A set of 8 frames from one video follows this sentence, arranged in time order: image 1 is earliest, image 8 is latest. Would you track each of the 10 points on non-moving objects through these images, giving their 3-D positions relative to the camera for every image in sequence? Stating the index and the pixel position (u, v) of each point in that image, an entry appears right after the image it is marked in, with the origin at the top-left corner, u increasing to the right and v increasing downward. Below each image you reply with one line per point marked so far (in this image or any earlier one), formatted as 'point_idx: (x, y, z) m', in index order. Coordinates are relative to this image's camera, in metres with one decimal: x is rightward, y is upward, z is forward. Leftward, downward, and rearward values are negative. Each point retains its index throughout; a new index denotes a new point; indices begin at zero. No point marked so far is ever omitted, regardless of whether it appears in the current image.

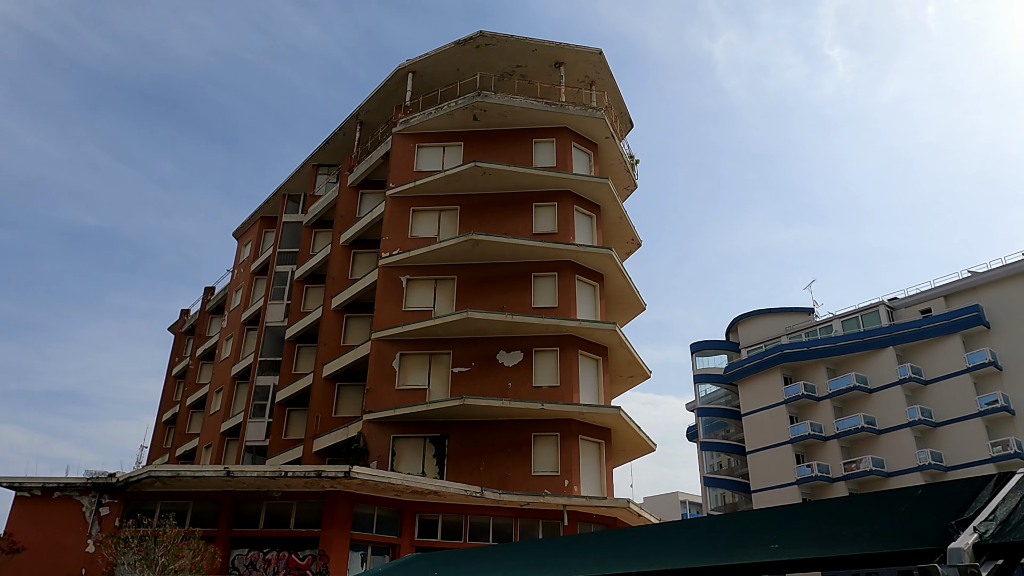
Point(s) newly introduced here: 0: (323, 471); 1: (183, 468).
0: (-4.8, -4.6, +19.0) m
1: (-8.5, -4.6, +19.3) m
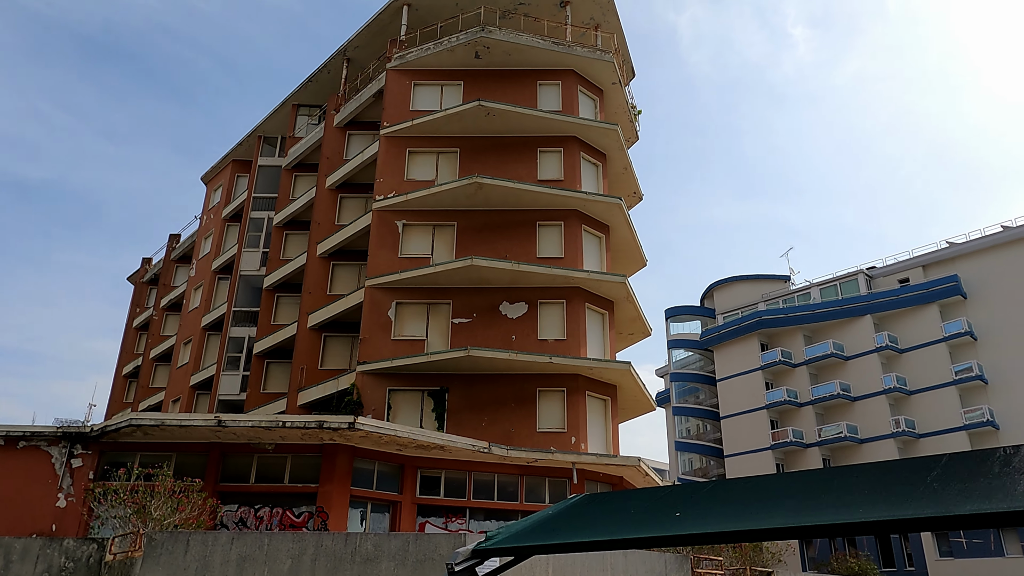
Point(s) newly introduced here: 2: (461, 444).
0: (-4.4, -3.1, +17.5) m
1: (-8.1, -3.0, +17.6) m
2: (-1.3, -4.0, +19.2) m
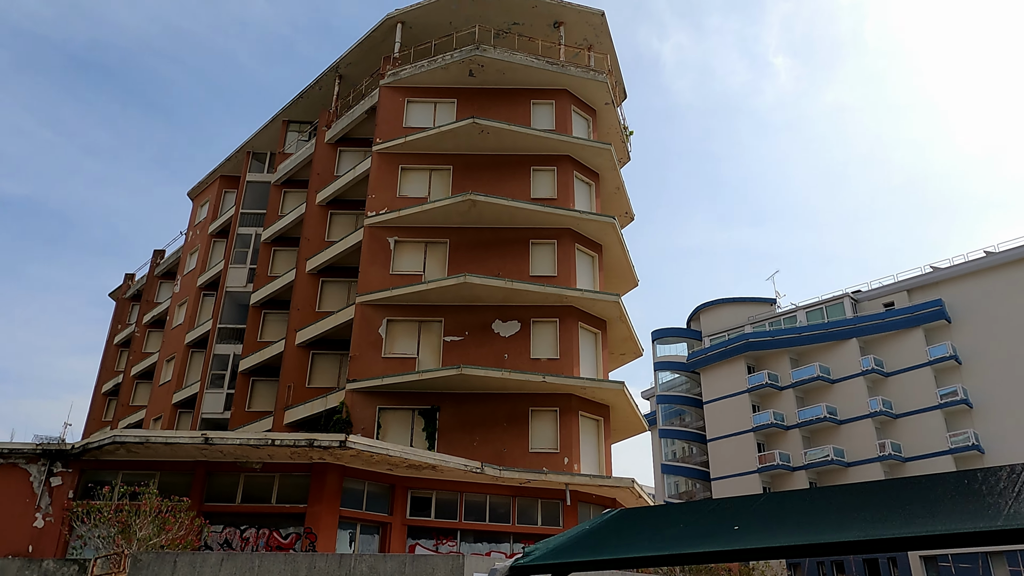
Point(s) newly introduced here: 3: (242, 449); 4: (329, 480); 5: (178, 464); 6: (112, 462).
0: (-4.5, -3.5, +17.1) m
1: (-8.2, -3.3, +17.2) m
2: (-1.5, -4.4, +18.9) m
3: (-6.3, -3.7, +17.4) m
4: (-4.4, -4.6, +18.0) m
5: (-8.1, -4.3, +18.3) m
6: (-9.6, -4.2, +18.1) m
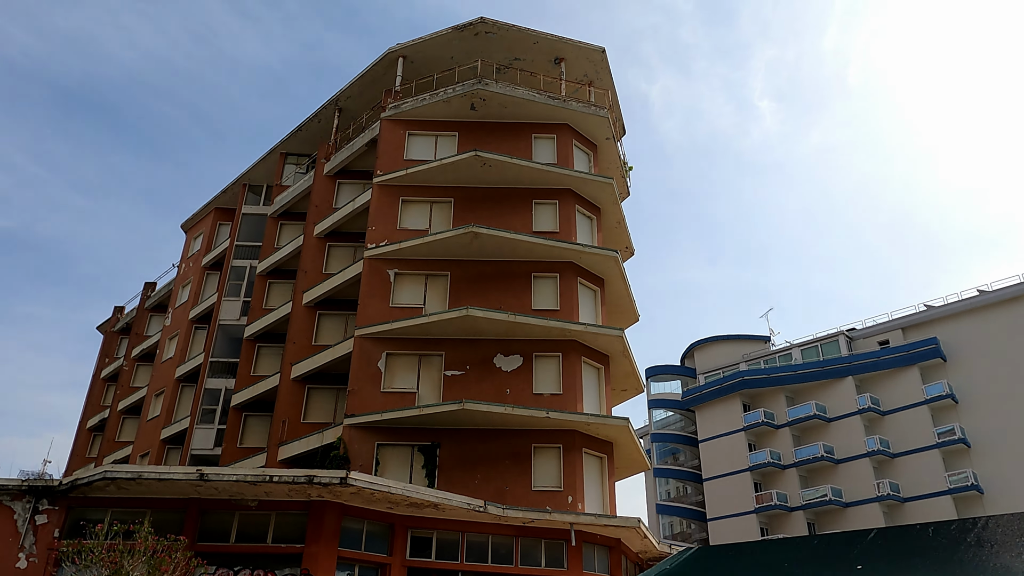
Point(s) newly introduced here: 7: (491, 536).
0: (-4.3, -4.1, +16.5) m
1: (-8.1, -4.0, +16.5) m
2: (-1.4, -5.2, +18.3) m
3: (-6.1, -4.4, +16.8) m
4: (-4.3, -5.3, +17.3) m
5: (-8.0, -5.0, +17.6) m
6: (-9.5, -4.9, +17.4) m
7: (-0.5, -6.6, +19.8) m
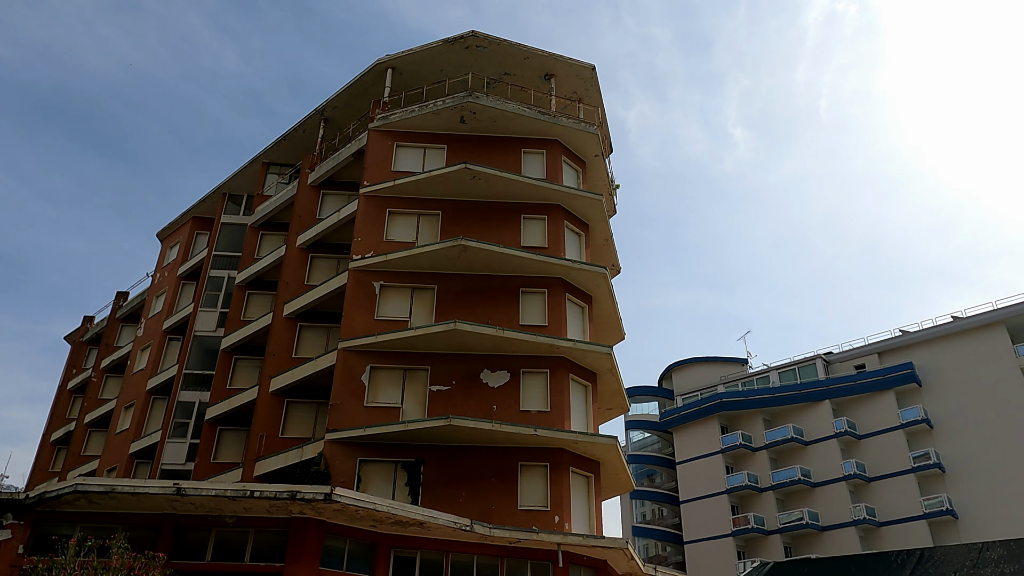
0: (-4.5, -4.3, +15.9) m
1: (-8.2, -4.1, +15.8) m
2: (-1.6, -5.5, +17.7) m
3: (-6.4, -4.6, +16.1) m
4: (-4.5, -5.5, +16.7) m
5: (-8.3, -5.1, +16.8) m
6: (-9.8, -5.0, +16.6) m
7: (-0.9, -6.9, +19.3) m
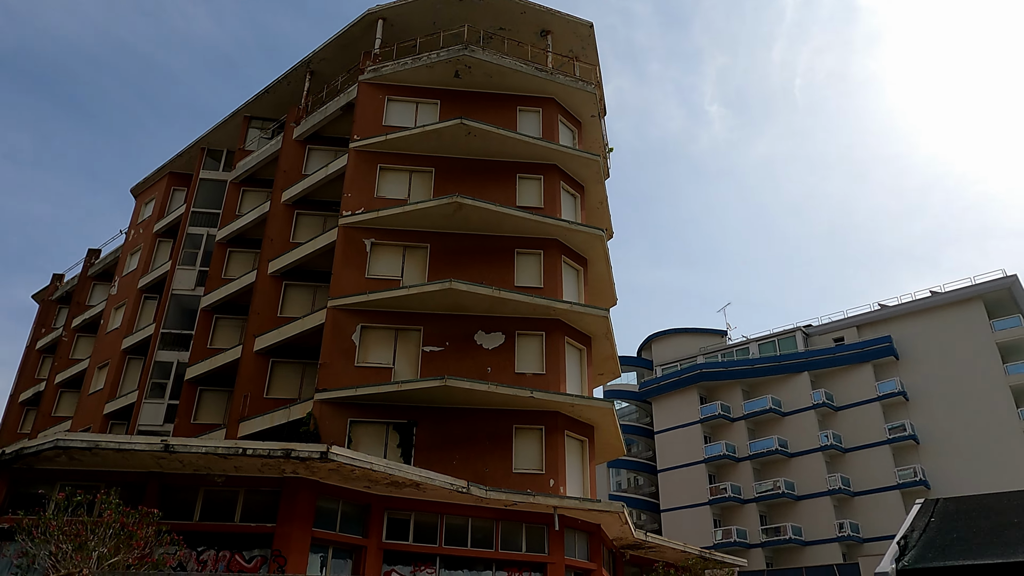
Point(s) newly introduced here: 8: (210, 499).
0: (-4.5, -3.3, +15.3) m
1: (-8.2, -3.0, +15.0) m
2: (-1.7, -4.5, +17.3) m
3: (-6.3, -3.5, +15.4) m
4: (-4.5, -4.5, +16.1) m
5: (-8.2, -4.0, +16.1) m
6: (-9.7, -3.9, +15.8) m
7: (-1.0, -5.8, +18.9) m
8: (-6.6, -4.6, +16.3) m
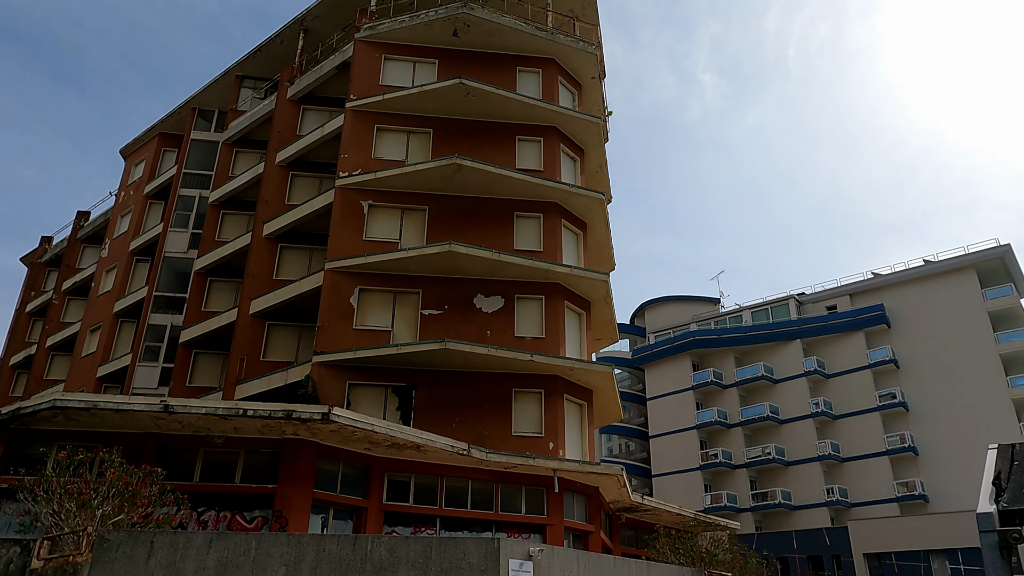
0: (-4.4, -2.5, +15.2) m
1: (-8.1, -2.2, +14.8) m
2: (-1.7, -3.6, +17.2) m
3: (-6.3, -2.7, +15.3) m
4: (-4.5, -3.6, +16.0) m
5: (-8.2, -3.2, +15.9) m
6: (-9.7, -3.0, +15.6) m
7: (-1.0, -4.9, +18.9) m
8: (-6.5, -3.7, +16.2) m
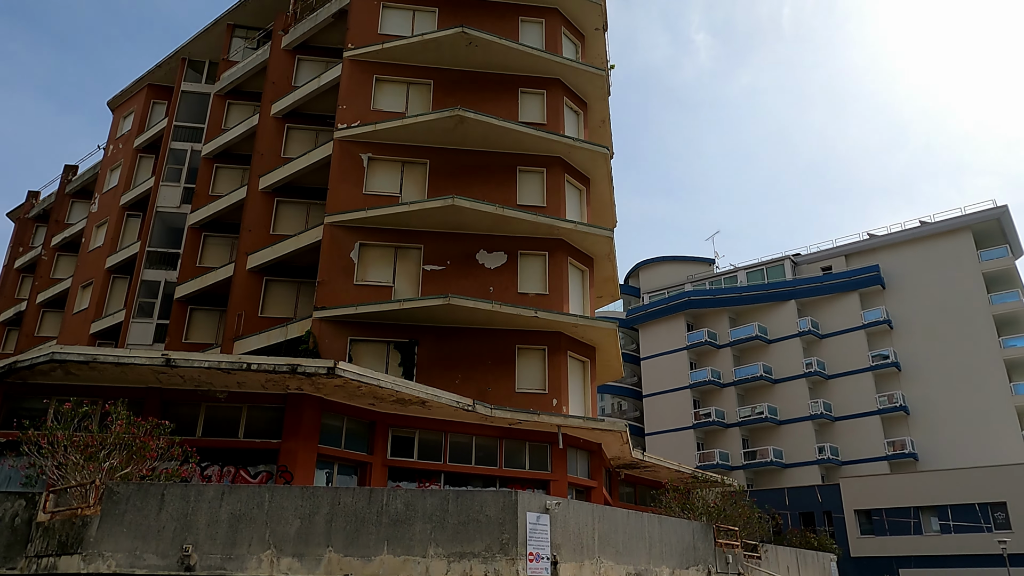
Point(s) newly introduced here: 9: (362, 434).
0: (-4.3, -1.5, +14.9) m
1: (-7.9, -1.2, +14.5) m
2: (-1.5, -2.5, +17.0) m
3: (-6.1, -1.7, +15.0) m
4: (-4.3, -2.6, +15.8) m
5: (-8.0, -2.1, +15.6) m
6: (-9.5, -2.0, +15.3) m
7: (-0.9, -3.7, +18.8) m
8: (-6.4, -2.7, +15.9) m
9: (-3.5, -3.4, +17.4) m
